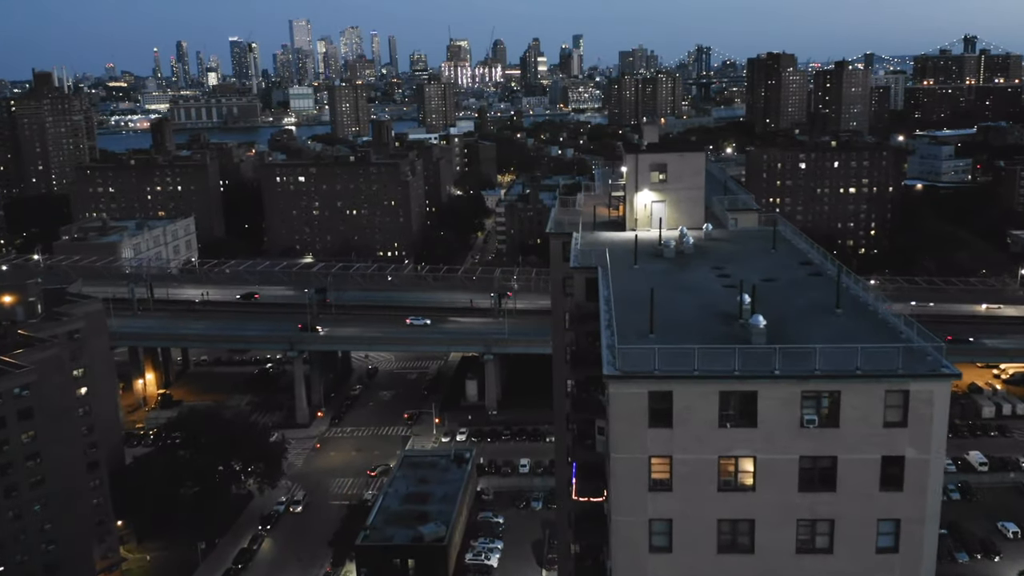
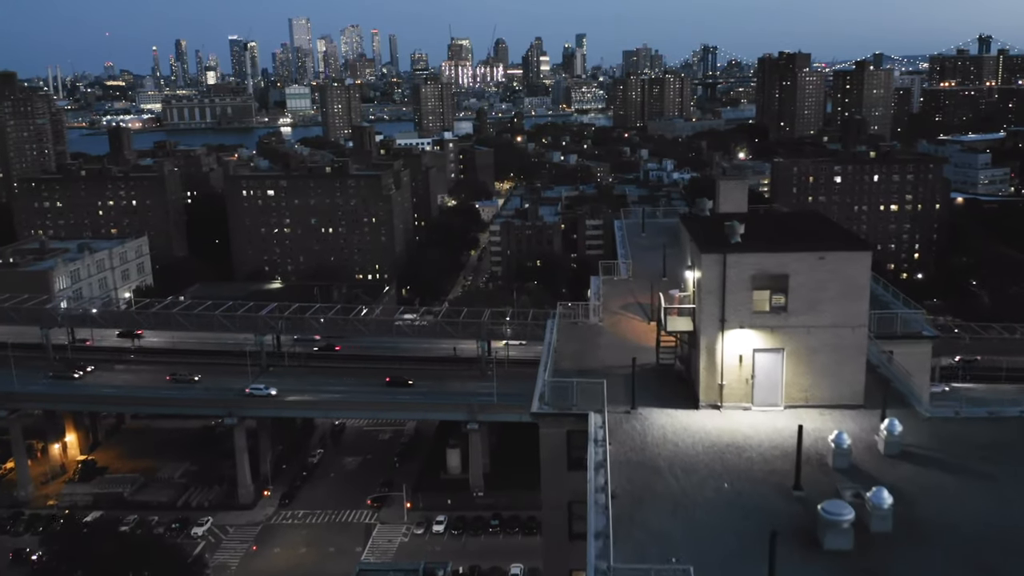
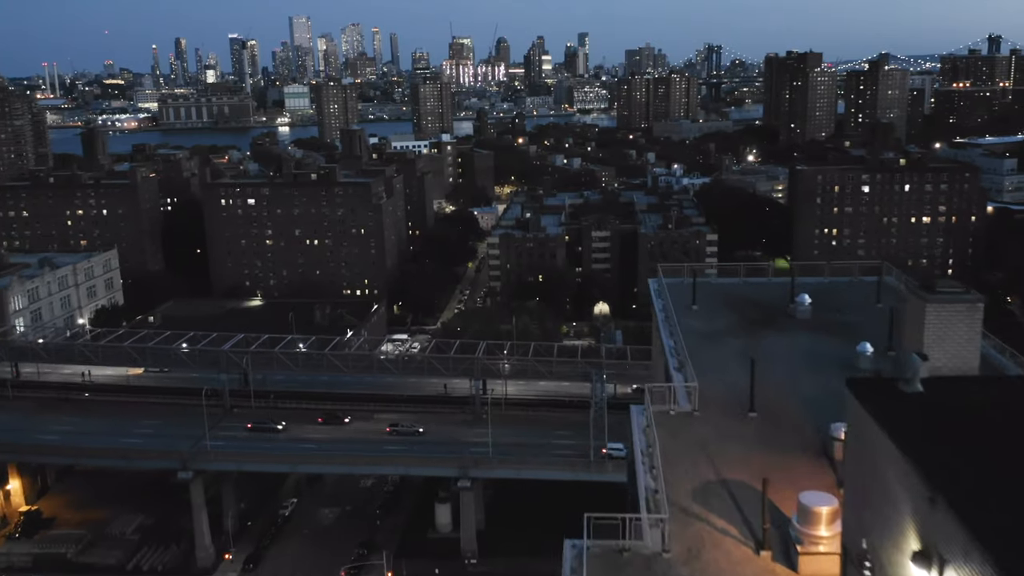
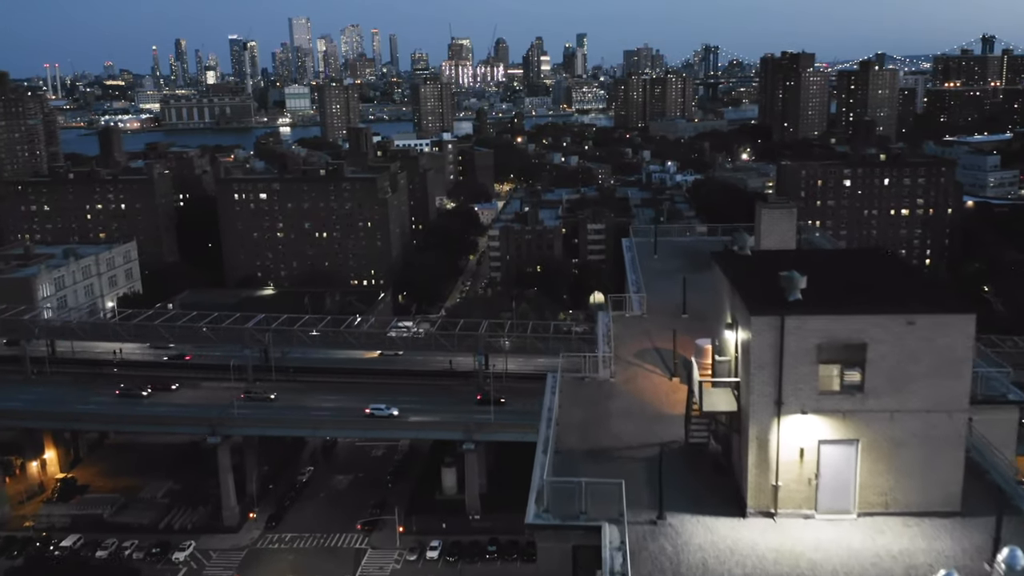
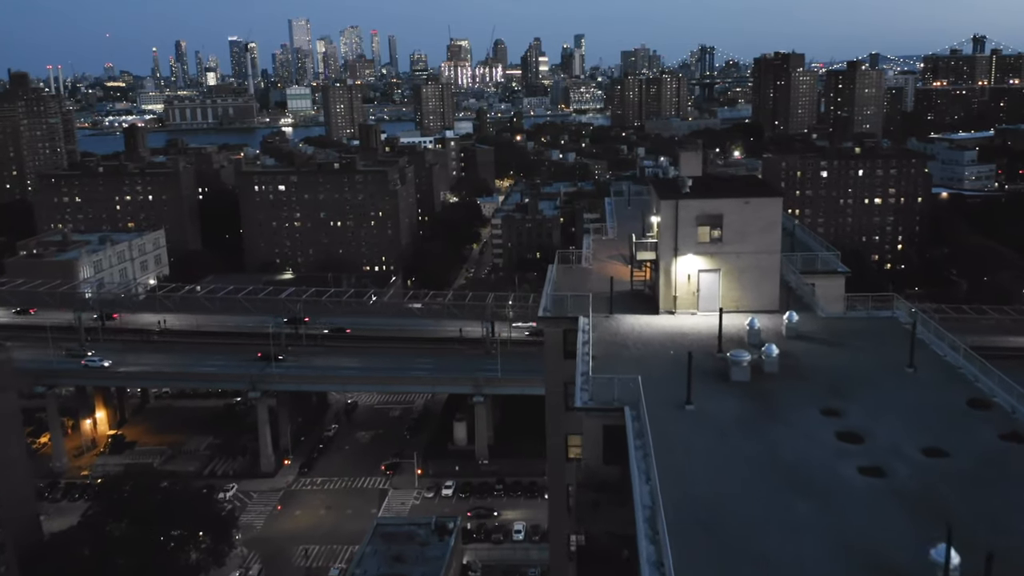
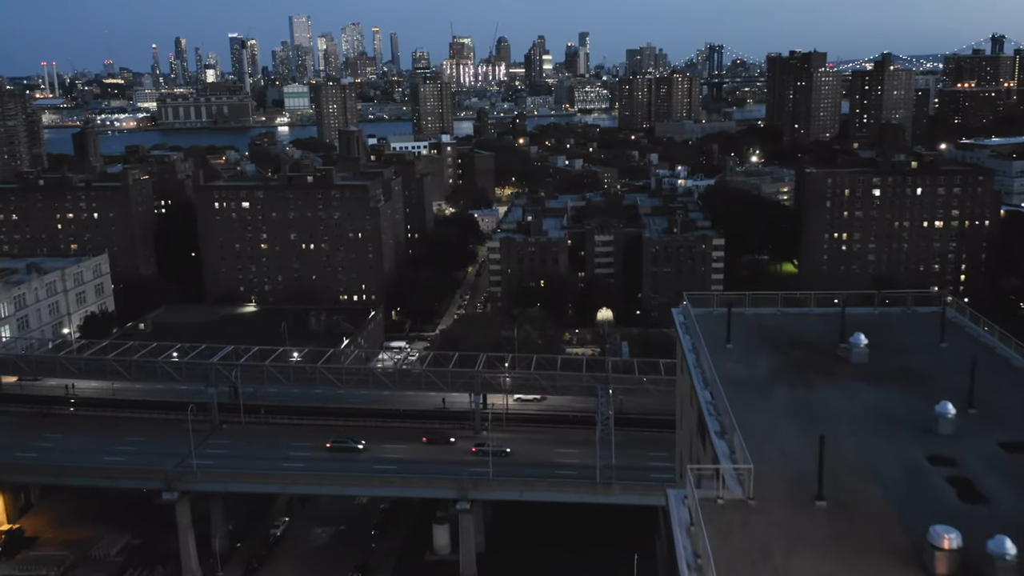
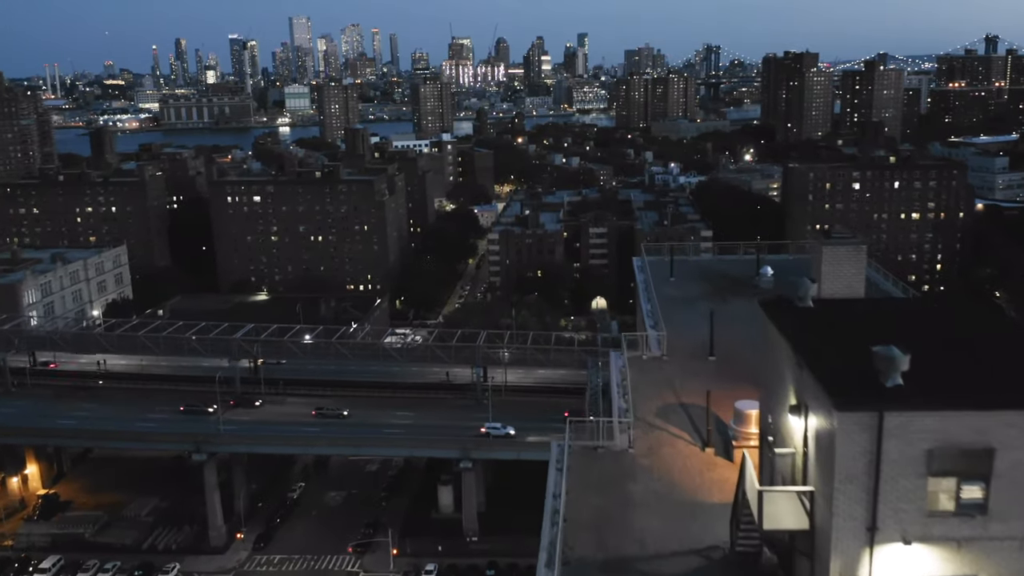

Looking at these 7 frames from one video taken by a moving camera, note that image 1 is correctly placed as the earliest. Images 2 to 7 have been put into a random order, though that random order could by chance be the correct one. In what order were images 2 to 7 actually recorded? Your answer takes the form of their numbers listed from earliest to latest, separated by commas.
5, 2, 4, 7, 3, 6
